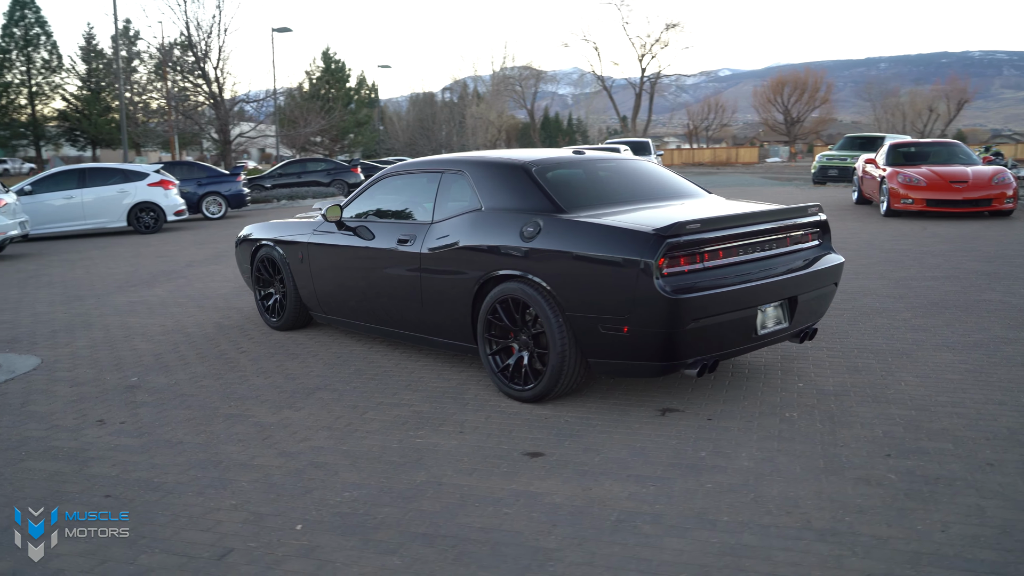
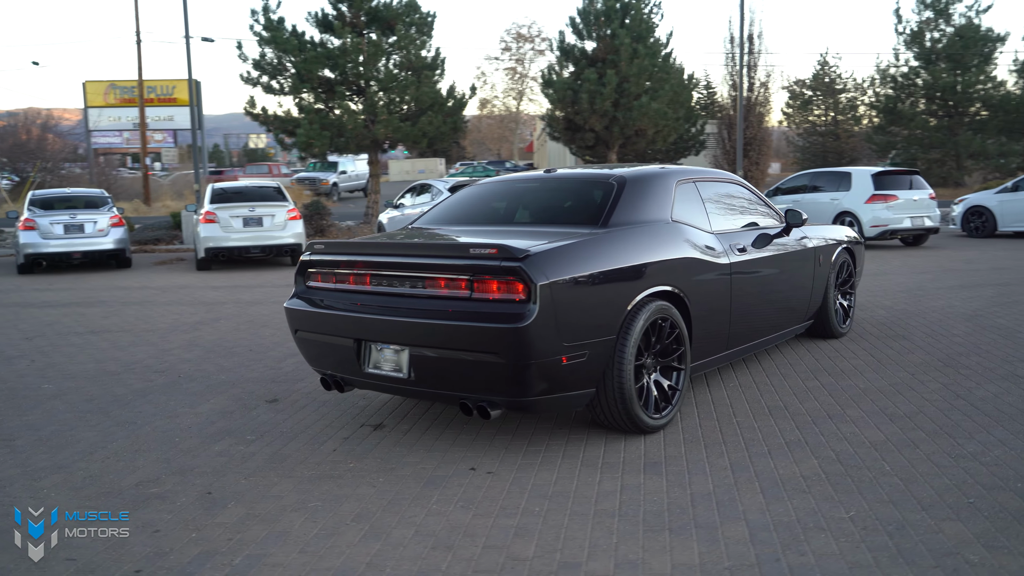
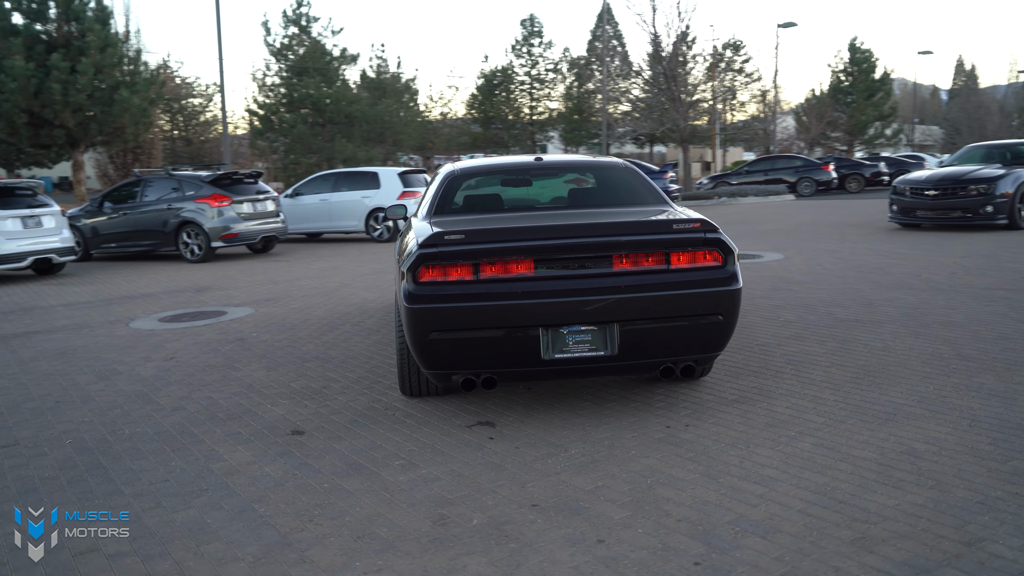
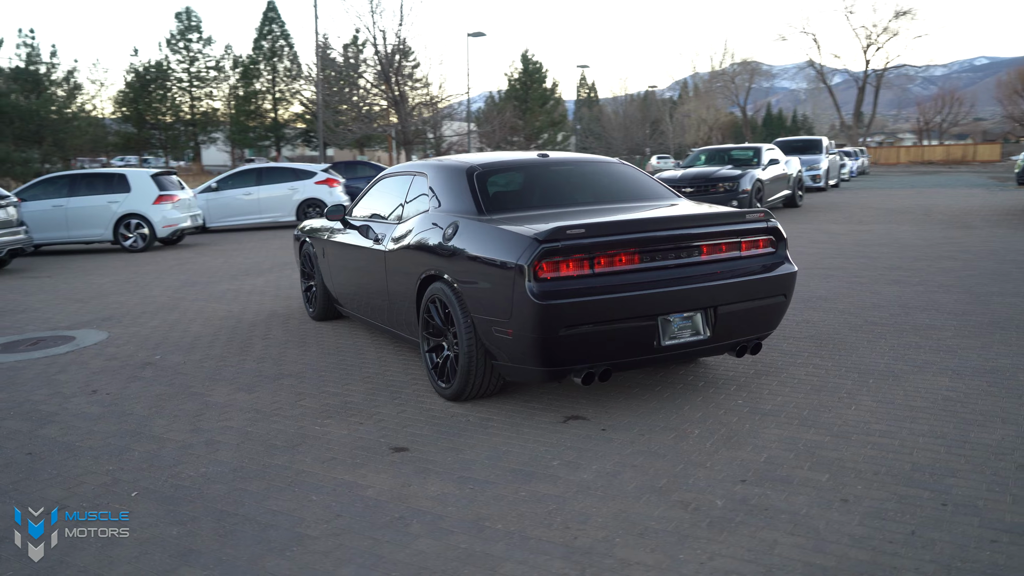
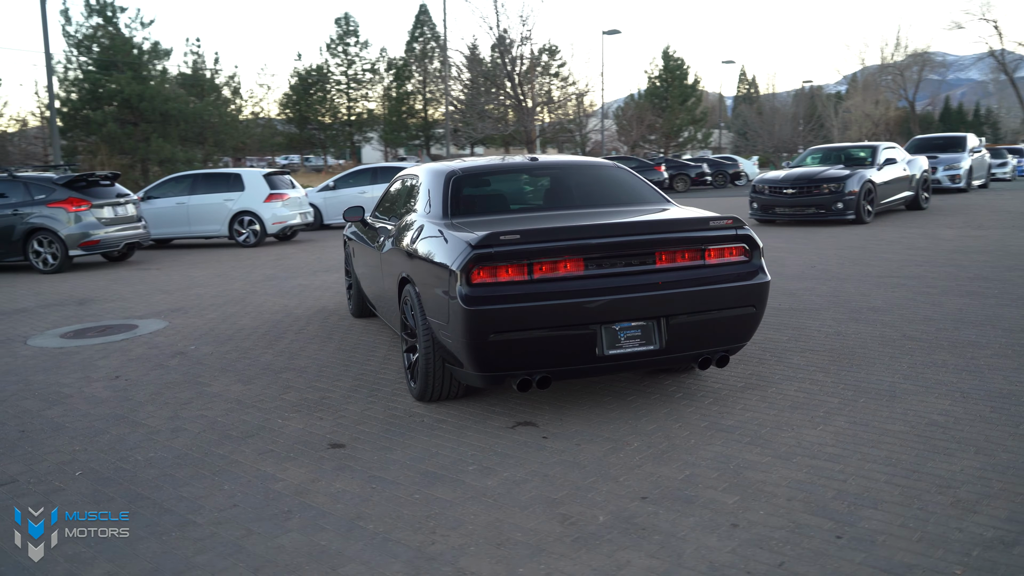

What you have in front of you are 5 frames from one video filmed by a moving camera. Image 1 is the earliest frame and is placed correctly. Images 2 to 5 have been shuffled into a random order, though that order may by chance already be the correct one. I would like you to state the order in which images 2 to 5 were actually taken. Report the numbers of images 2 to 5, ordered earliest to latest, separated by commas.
4, 5, 3, 2
